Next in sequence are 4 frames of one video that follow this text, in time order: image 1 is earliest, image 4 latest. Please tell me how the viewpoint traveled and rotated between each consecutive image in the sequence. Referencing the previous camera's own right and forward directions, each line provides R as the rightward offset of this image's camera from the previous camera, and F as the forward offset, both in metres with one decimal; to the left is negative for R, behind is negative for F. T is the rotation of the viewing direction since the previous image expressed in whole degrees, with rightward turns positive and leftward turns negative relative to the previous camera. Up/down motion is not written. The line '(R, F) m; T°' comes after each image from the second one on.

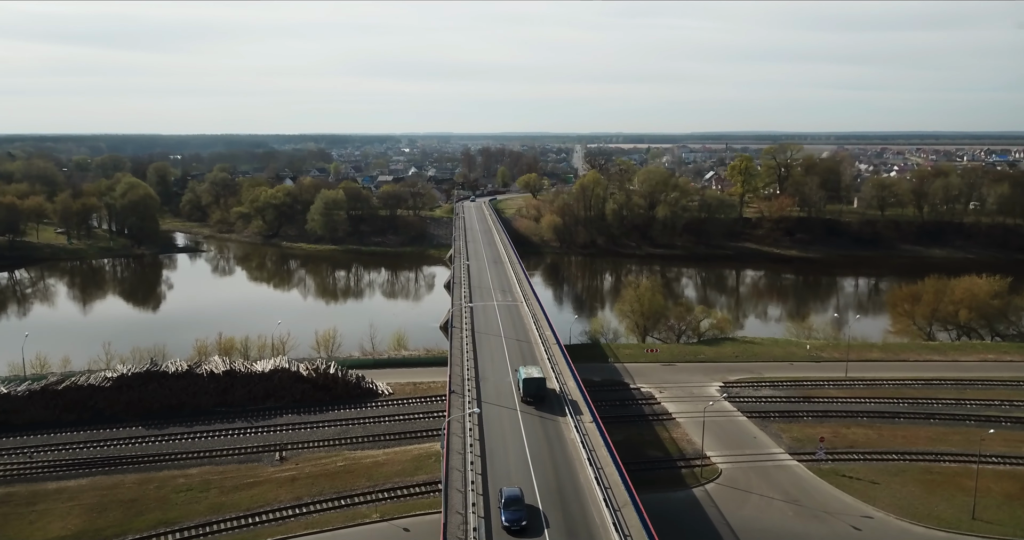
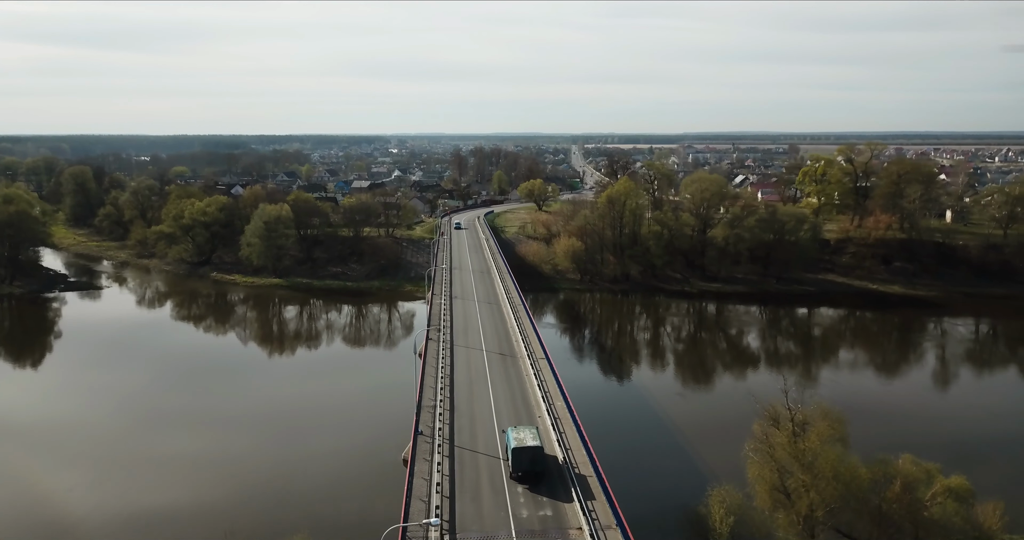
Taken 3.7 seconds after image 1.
(-0.9, +15.7) m; +1°
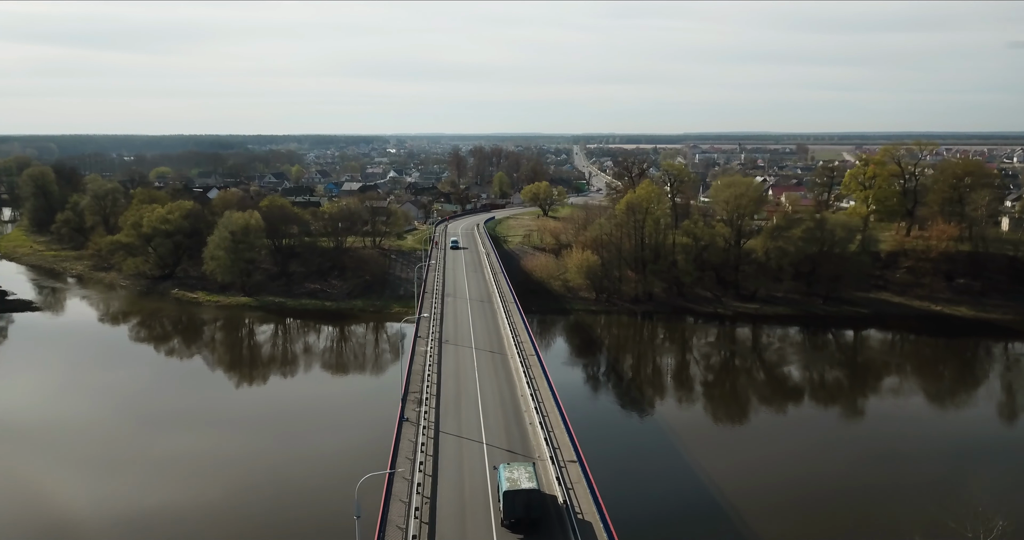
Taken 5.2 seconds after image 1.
(-0.3, +6.3) m; 0°
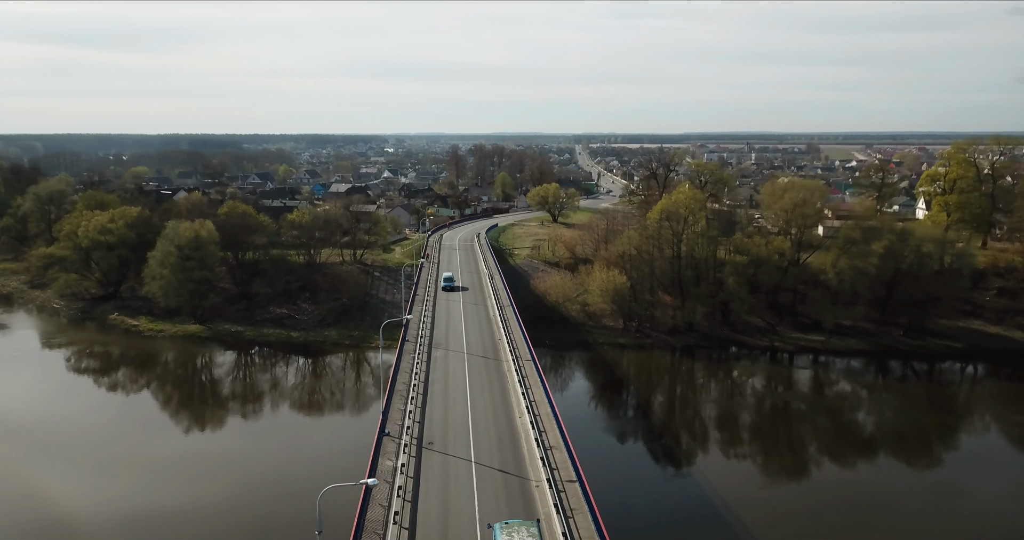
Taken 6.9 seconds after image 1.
(-0.5, +7.3) m; 0°
